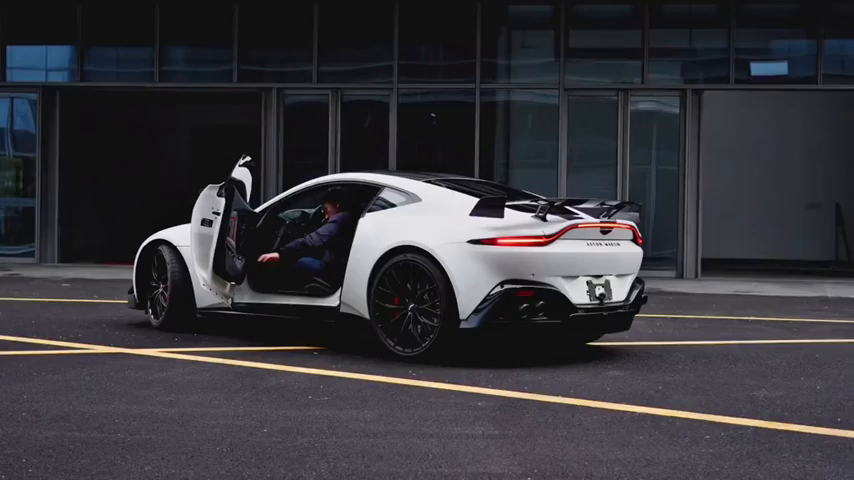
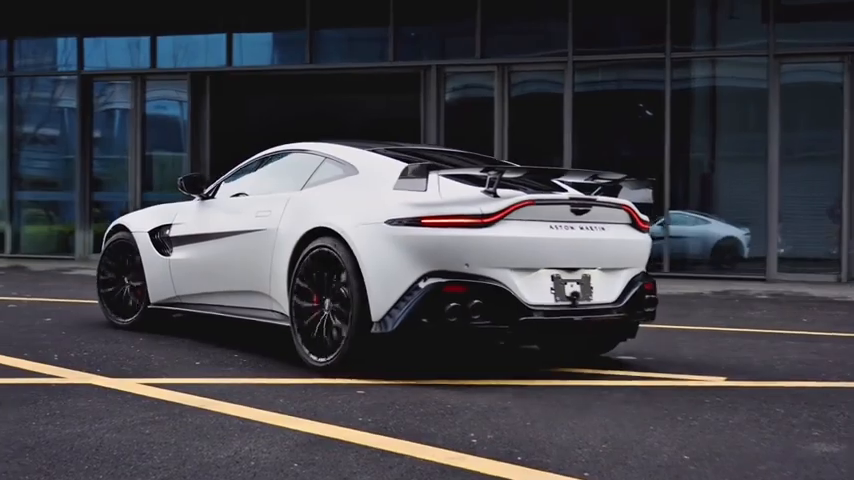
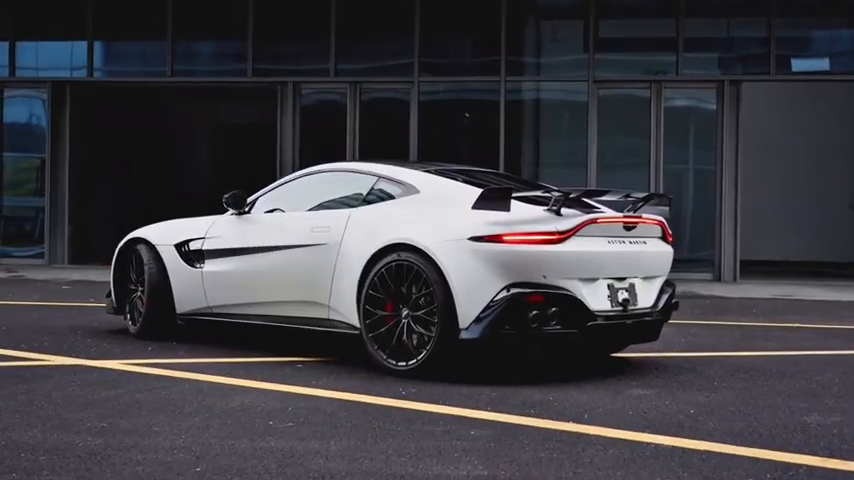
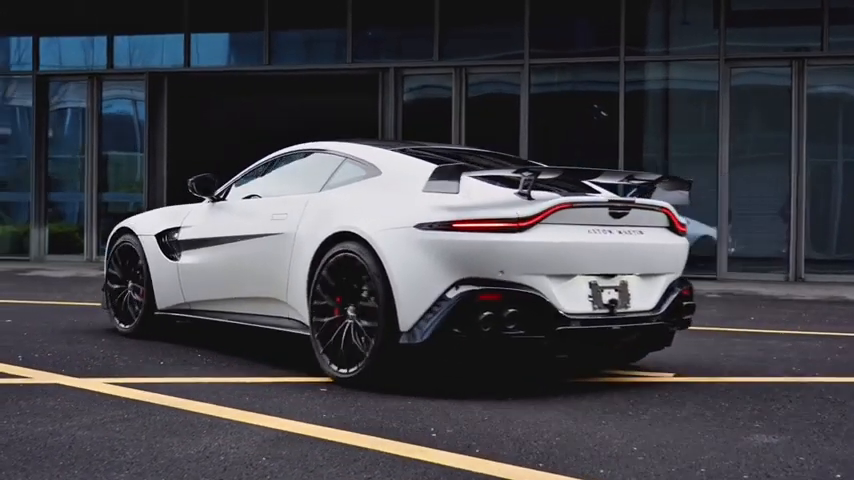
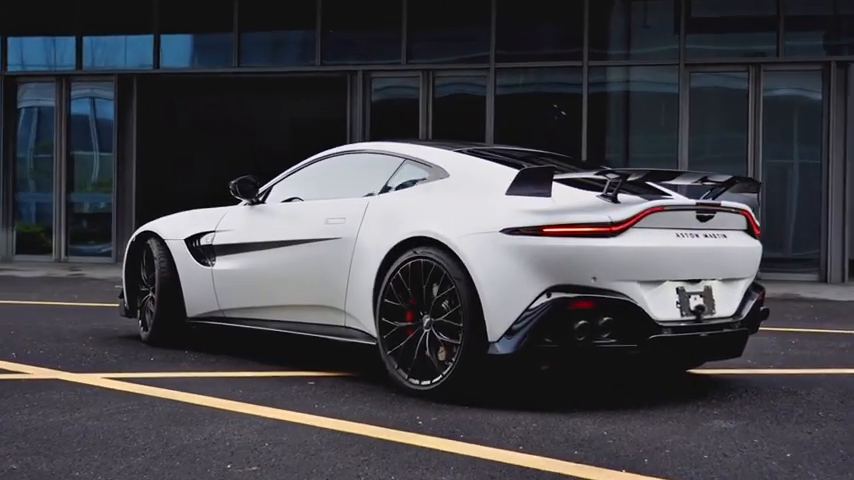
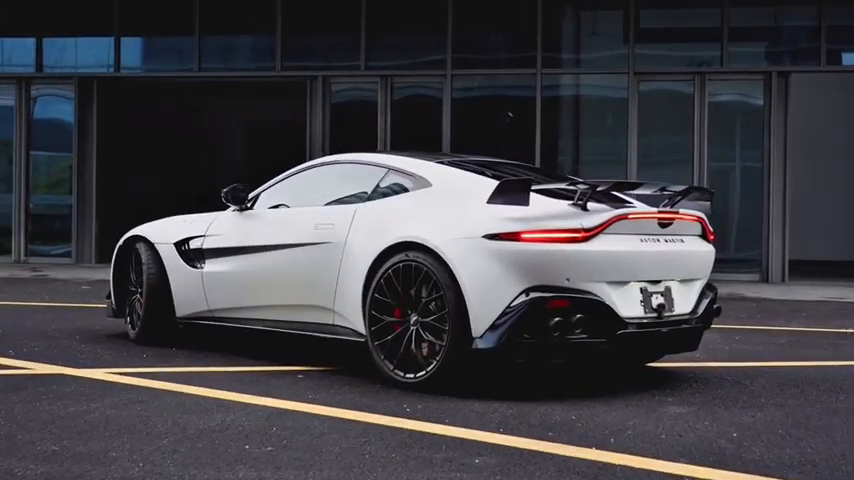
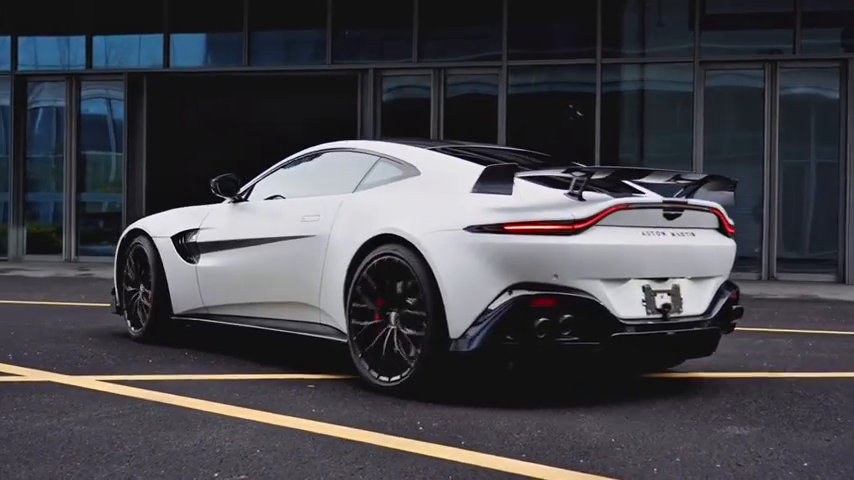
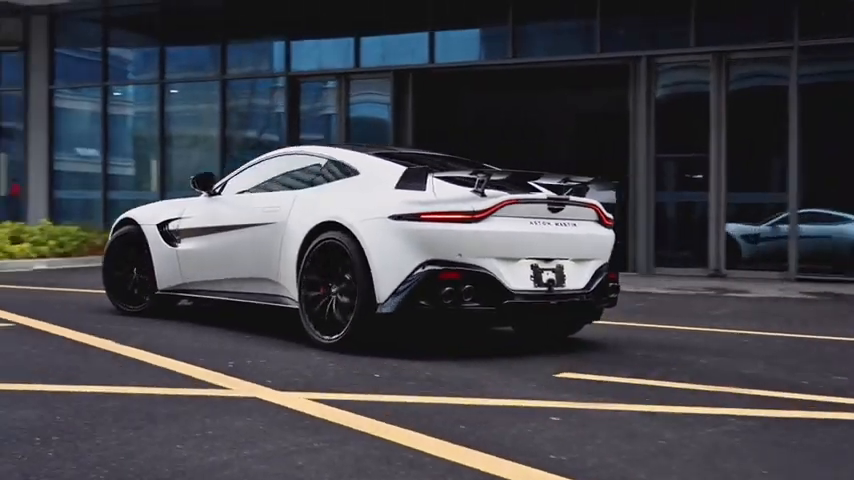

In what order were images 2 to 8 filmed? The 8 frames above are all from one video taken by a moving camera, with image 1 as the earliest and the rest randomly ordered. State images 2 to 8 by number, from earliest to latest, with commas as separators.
3, 6, 5, 7, 4, 2, 8
